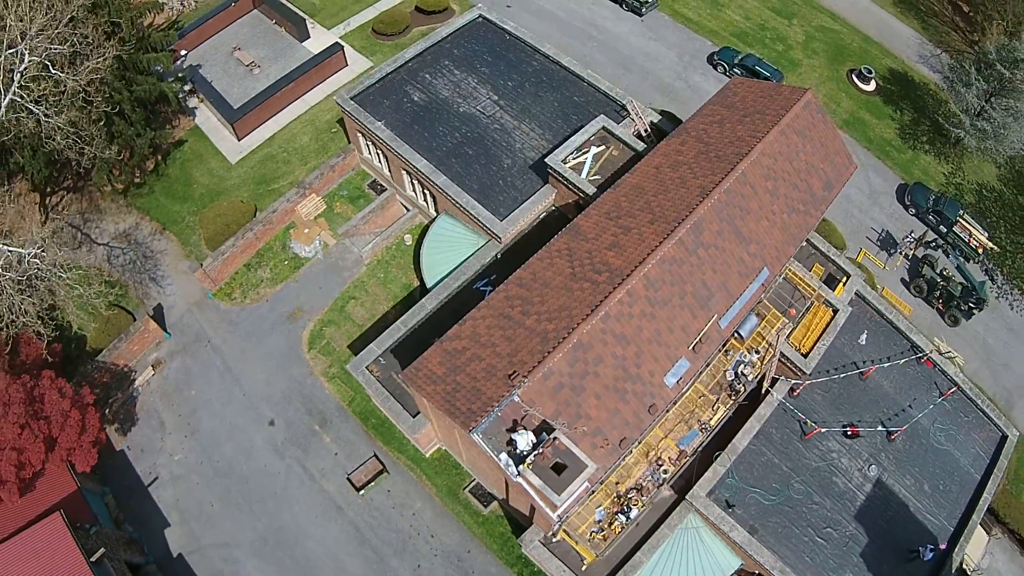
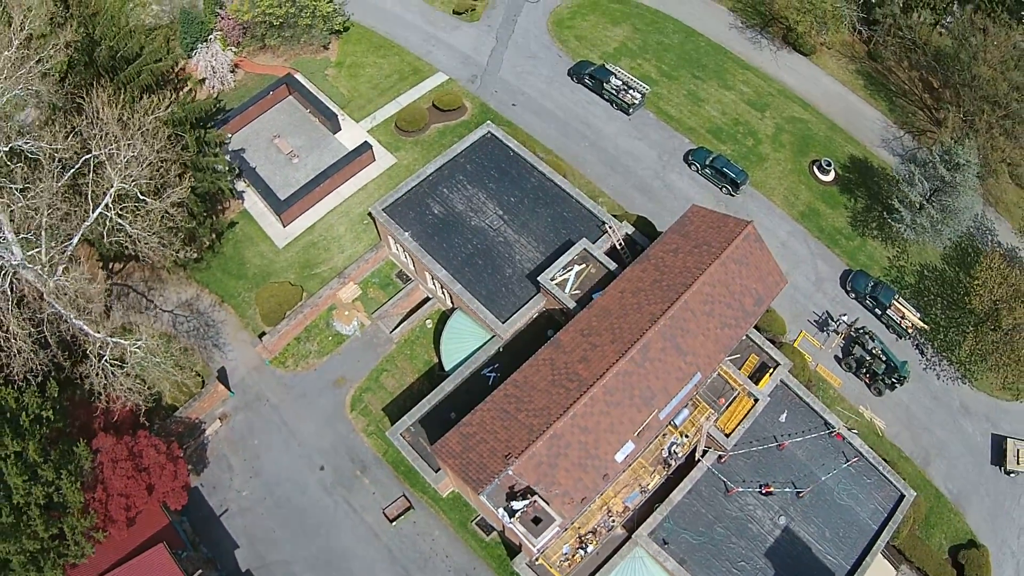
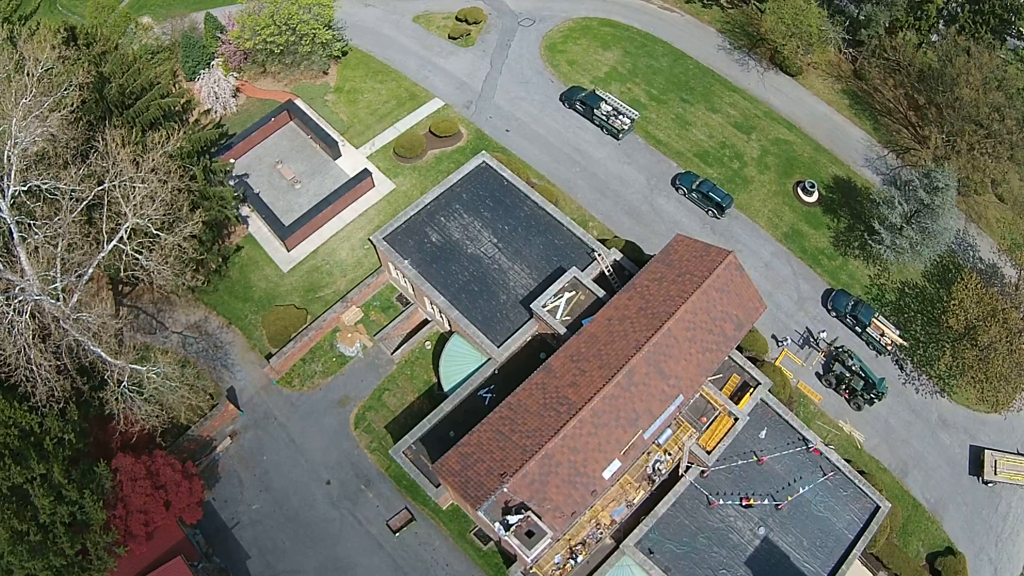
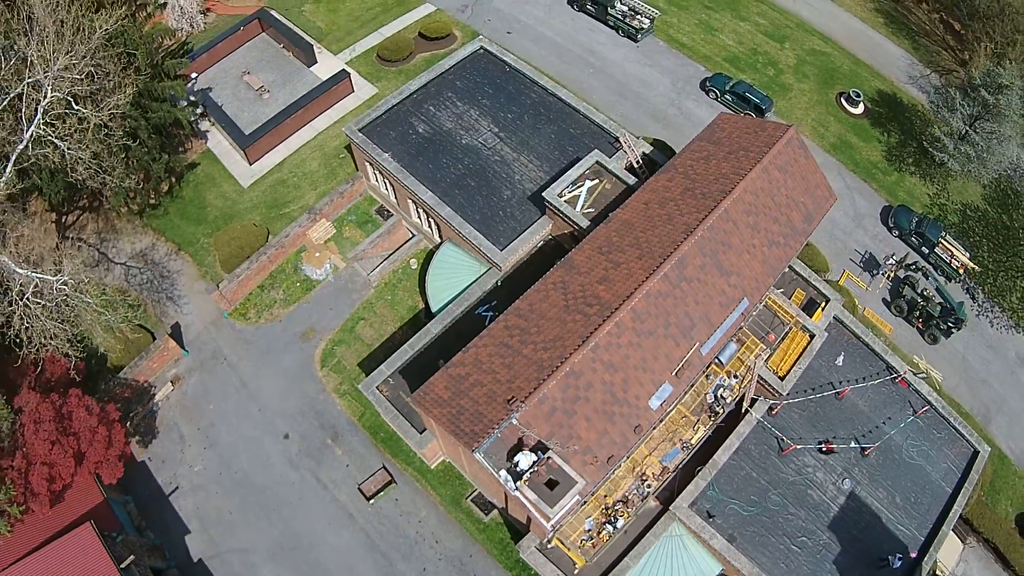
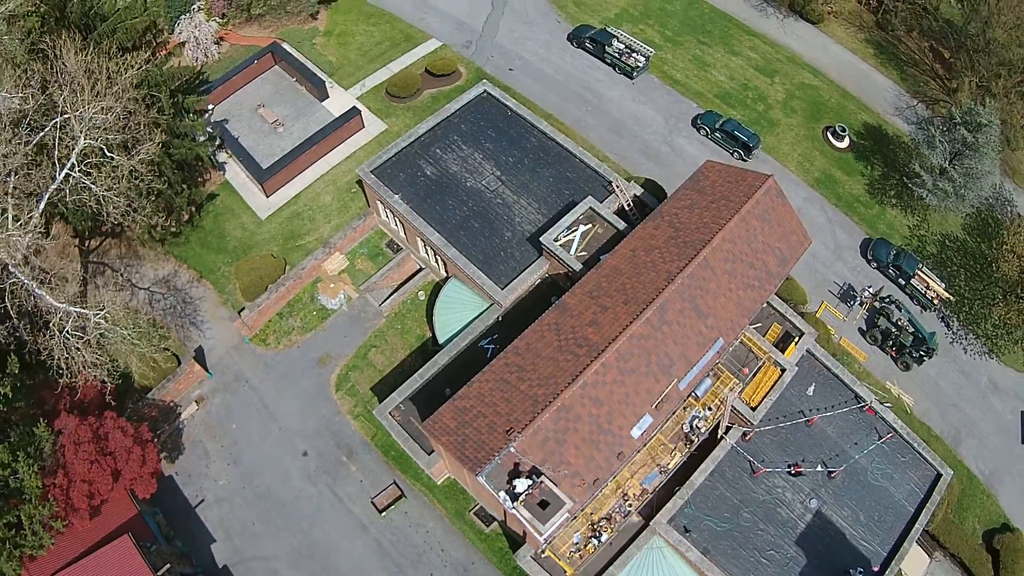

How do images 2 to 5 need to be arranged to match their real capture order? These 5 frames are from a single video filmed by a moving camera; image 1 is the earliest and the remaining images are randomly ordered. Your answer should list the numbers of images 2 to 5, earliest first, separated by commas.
4, 5, 2, 3
